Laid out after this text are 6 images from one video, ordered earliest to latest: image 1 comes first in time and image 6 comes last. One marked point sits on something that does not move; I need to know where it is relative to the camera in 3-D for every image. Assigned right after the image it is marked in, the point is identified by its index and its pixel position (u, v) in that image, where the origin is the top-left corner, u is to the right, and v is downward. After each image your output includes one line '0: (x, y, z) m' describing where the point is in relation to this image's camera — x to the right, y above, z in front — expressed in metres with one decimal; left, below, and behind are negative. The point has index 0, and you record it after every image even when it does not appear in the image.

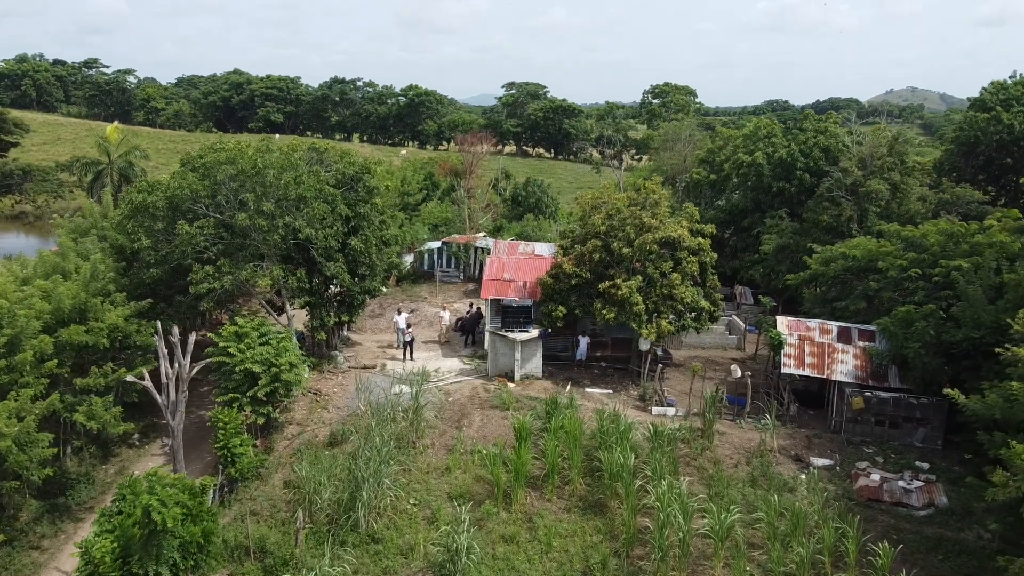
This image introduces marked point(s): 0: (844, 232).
0: (+8.1, +1.4, +19.4) m
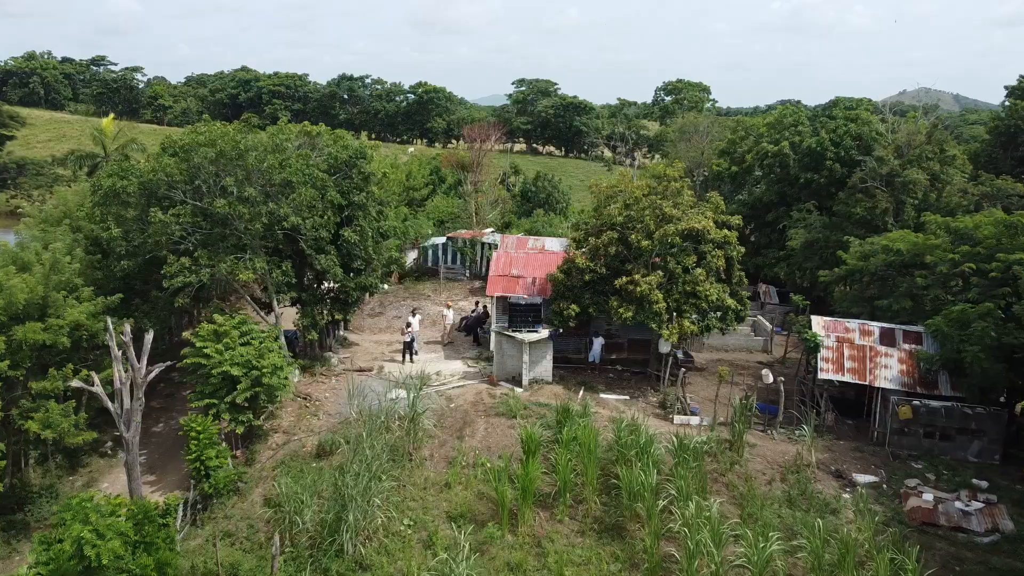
0: (+8.2, +1.4, +18.0) m
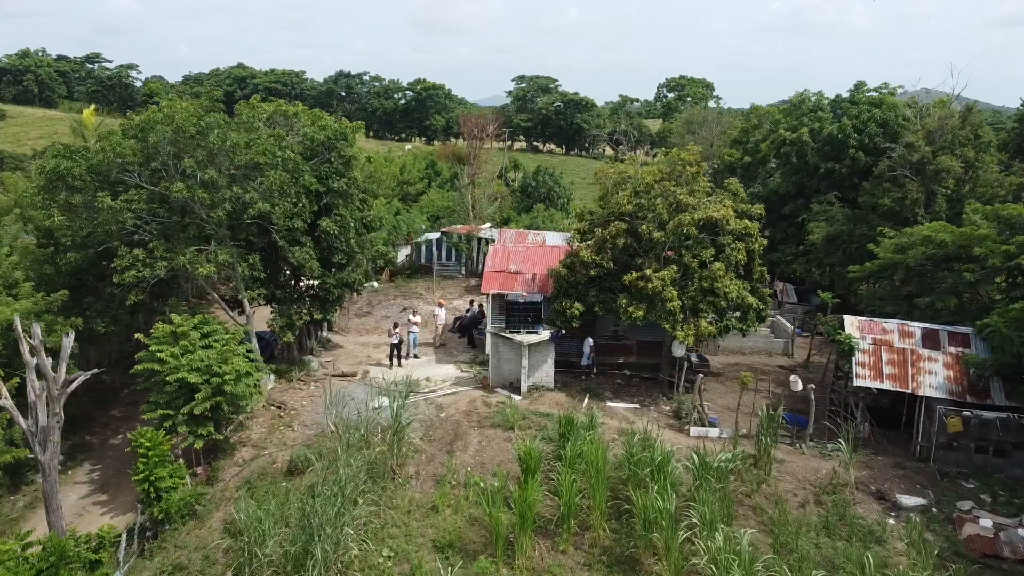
0: (+8.2, +1.4, +16.5) m
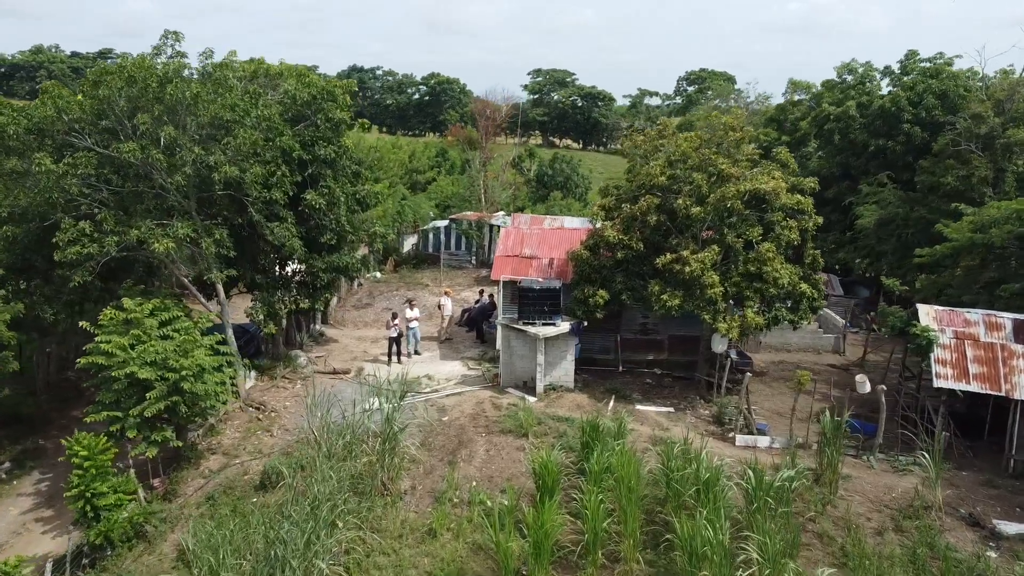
0: (+8.5, +1.6, +14.6) m
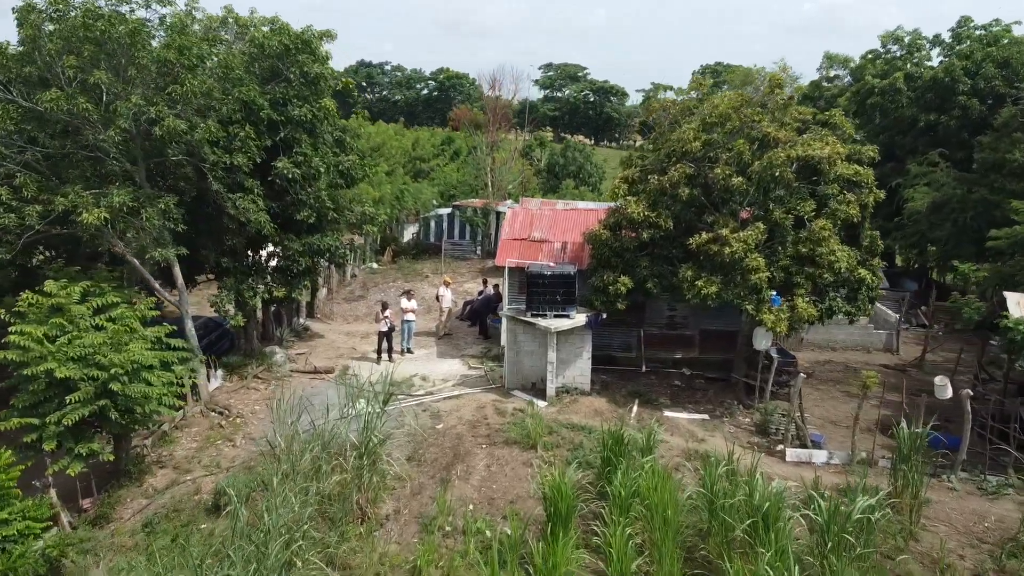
0: (+8.6, +1.8, +12.8) m
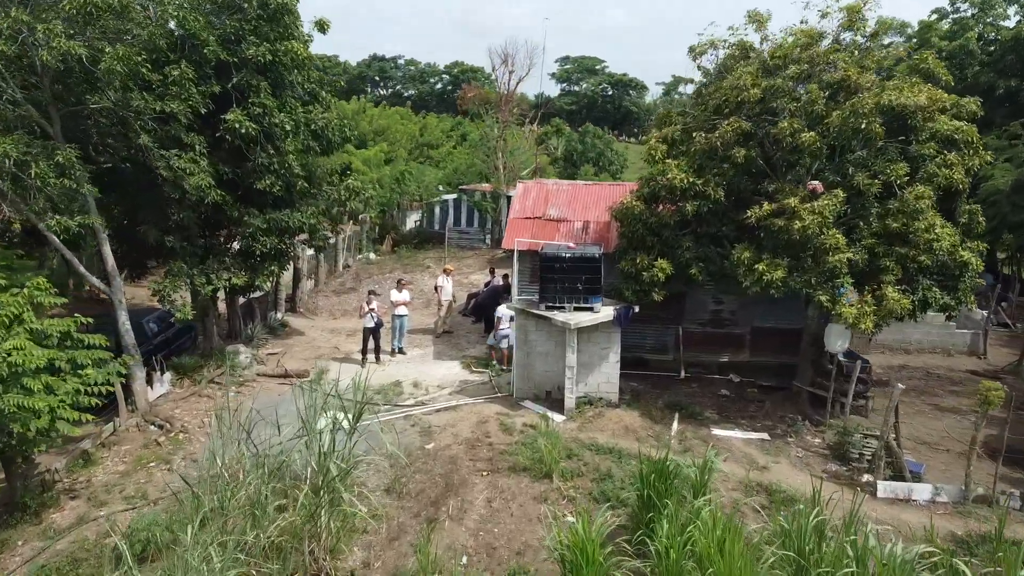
0: (+8.8, +1.9, +10.7) m
